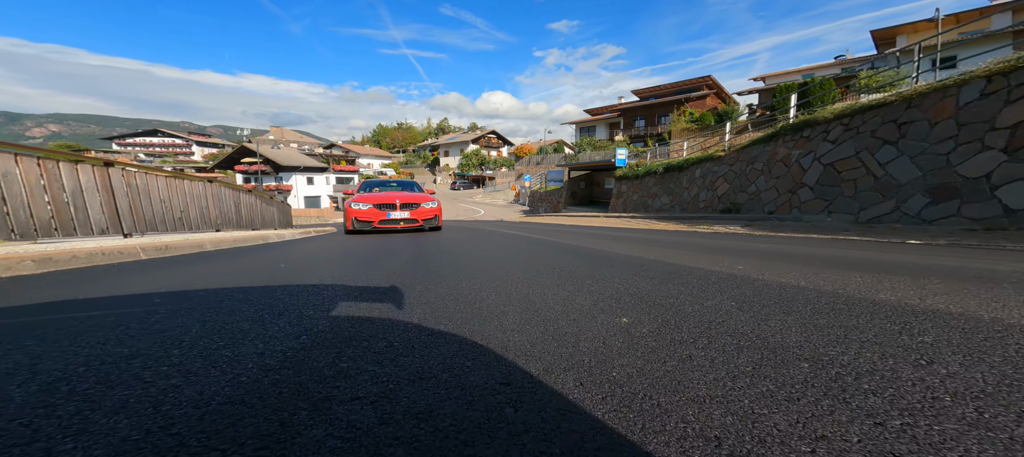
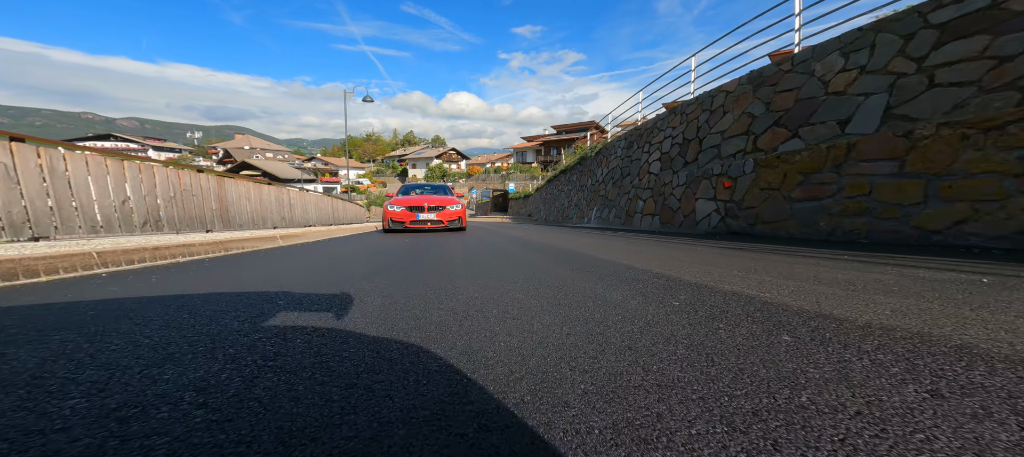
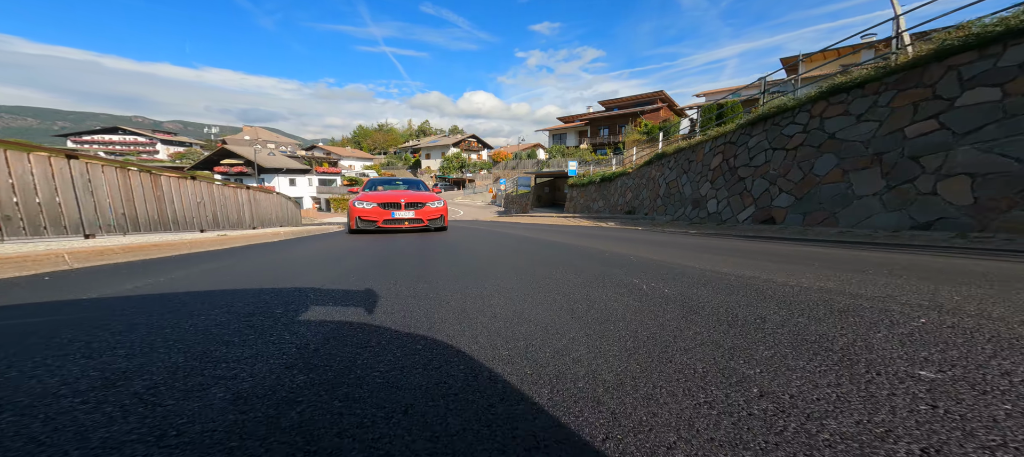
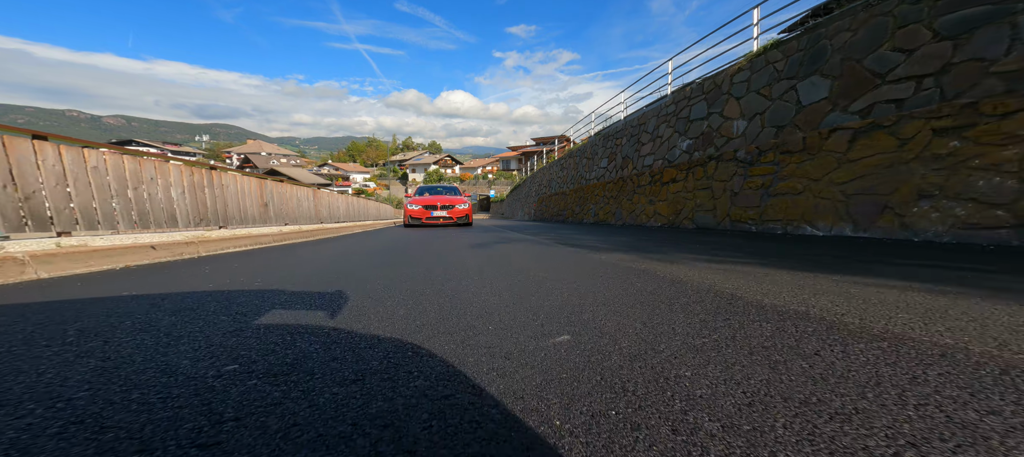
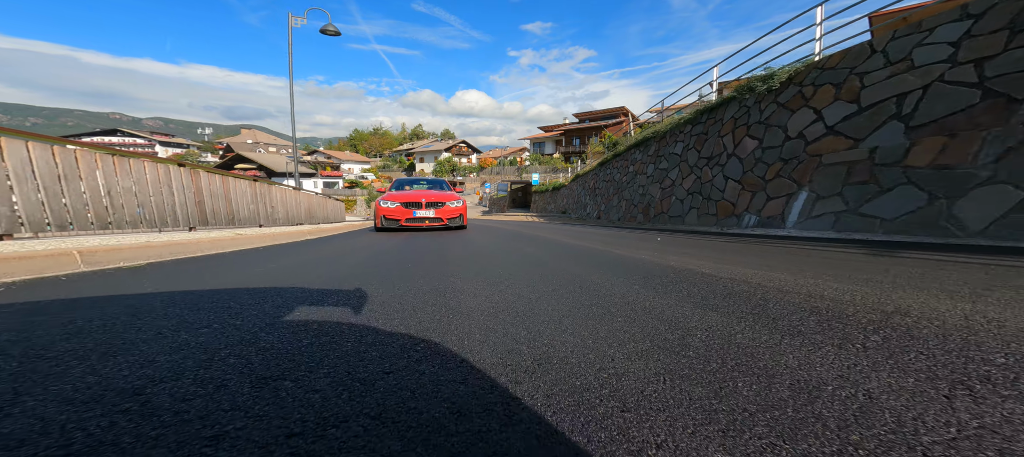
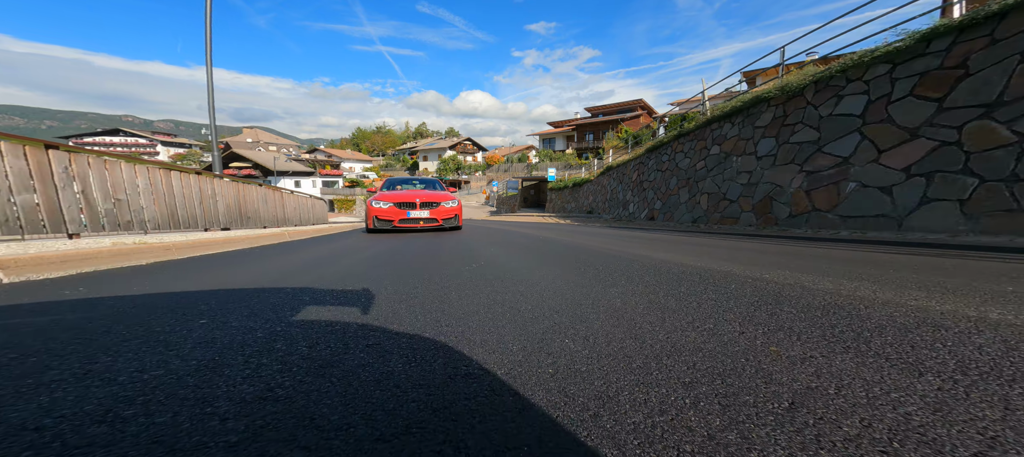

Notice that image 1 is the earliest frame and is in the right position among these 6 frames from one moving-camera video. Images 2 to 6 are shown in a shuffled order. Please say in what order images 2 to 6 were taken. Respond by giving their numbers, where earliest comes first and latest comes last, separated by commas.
3, 6, 5, 2, 4
